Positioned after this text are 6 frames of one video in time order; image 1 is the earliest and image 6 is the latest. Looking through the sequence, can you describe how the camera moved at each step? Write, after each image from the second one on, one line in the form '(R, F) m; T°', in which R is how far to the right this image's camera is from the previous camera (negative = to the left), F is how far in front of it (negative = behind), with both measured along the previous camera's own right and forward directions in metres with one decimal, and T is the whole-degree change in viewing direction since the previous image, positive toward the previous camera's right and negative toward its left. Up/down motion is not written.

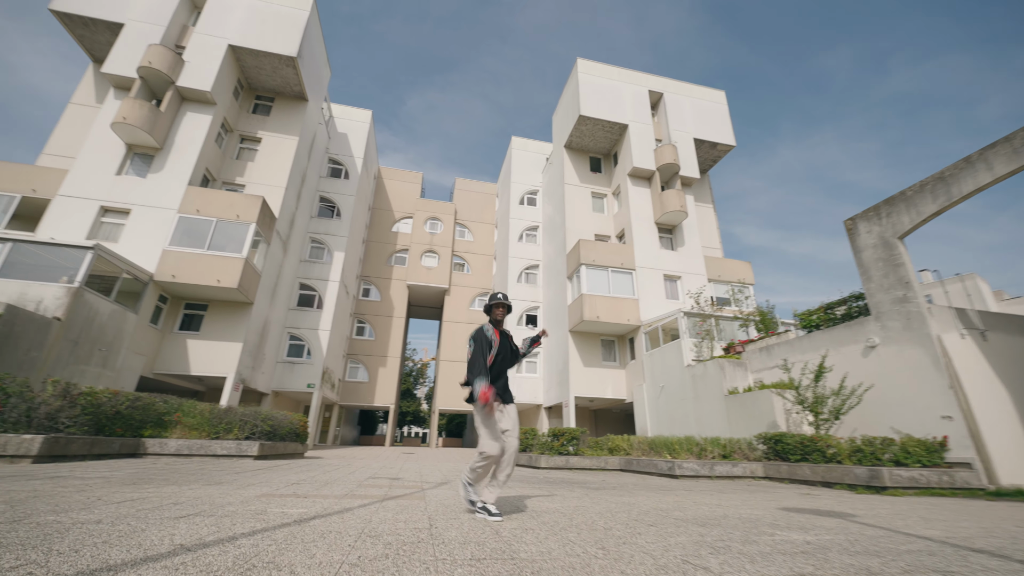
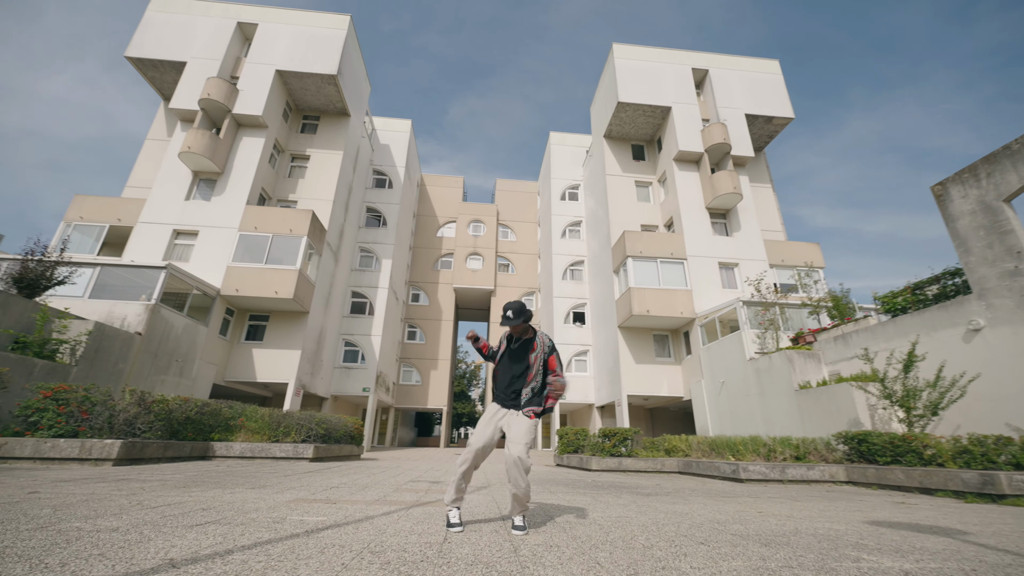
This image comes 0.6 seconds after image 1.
(+0.2, +0.3) m; -7°
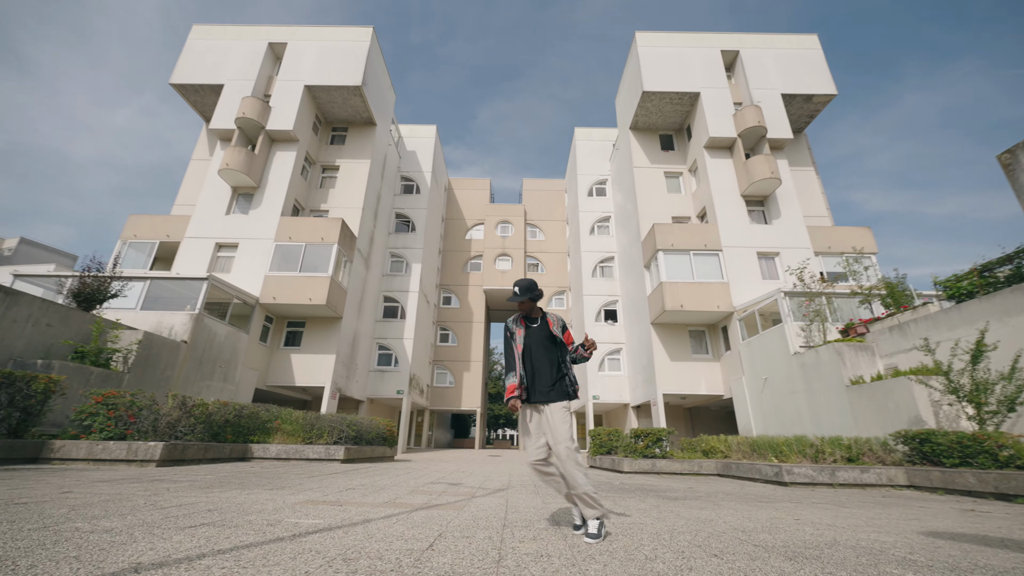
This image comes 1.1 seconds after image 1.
(+0.3, +0.2) m; -5°
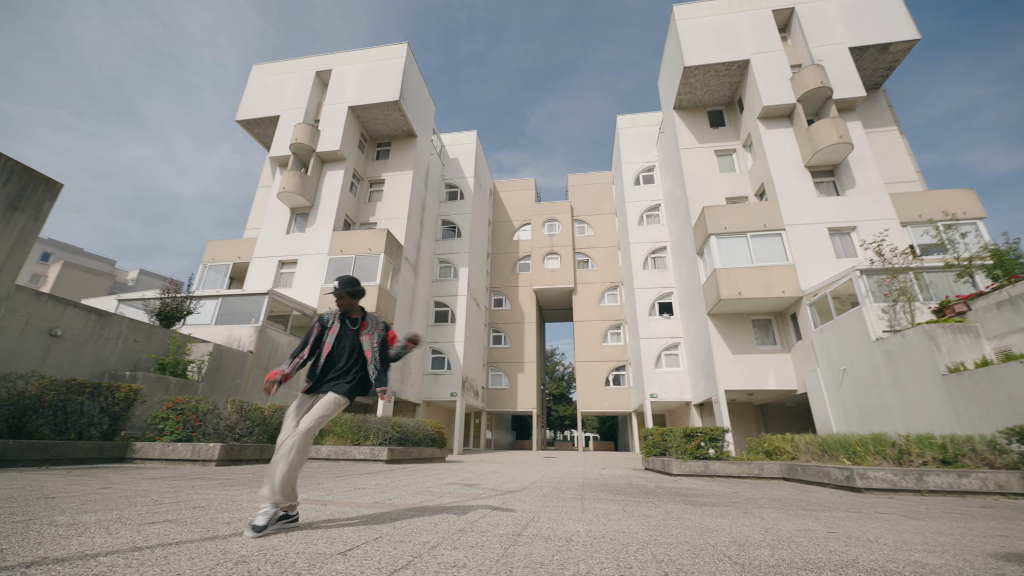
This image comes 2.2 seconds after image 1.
(+0.7, +0.3) m; -9°
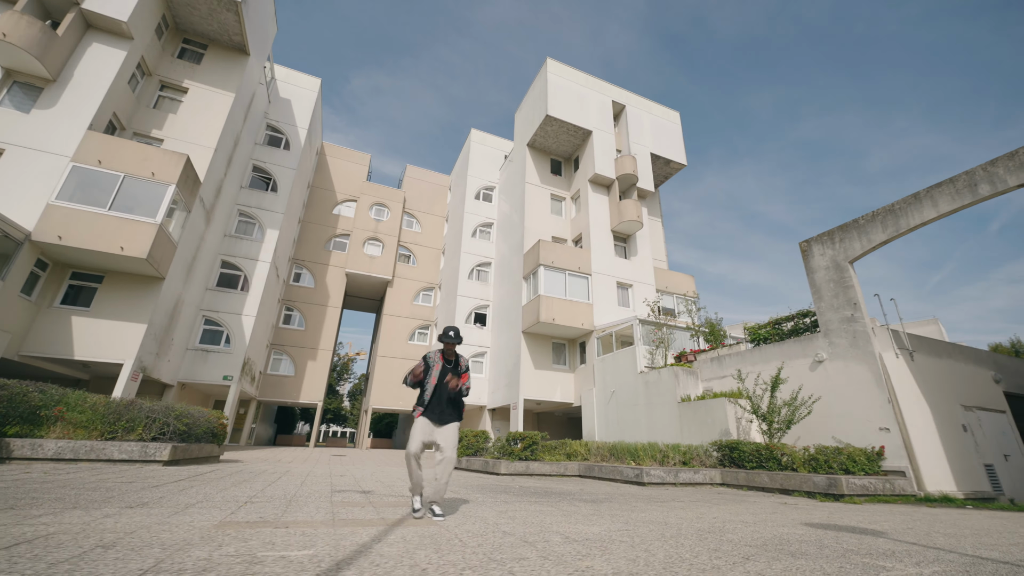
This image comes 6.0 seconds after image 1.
(-2.0, +0.4) m; +29°
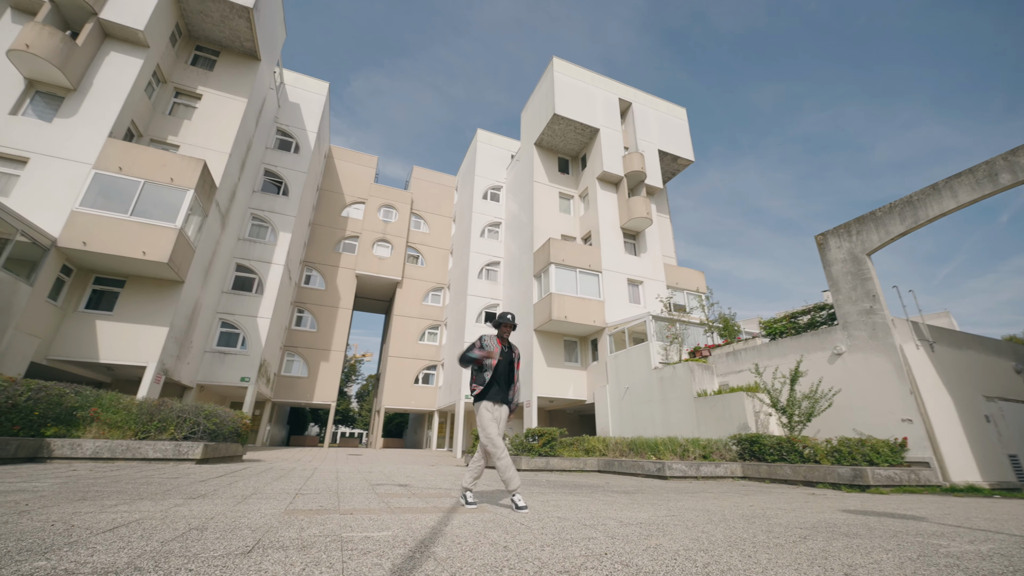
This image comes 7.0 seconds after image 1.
(-0.3, -0.1) m; -1°
